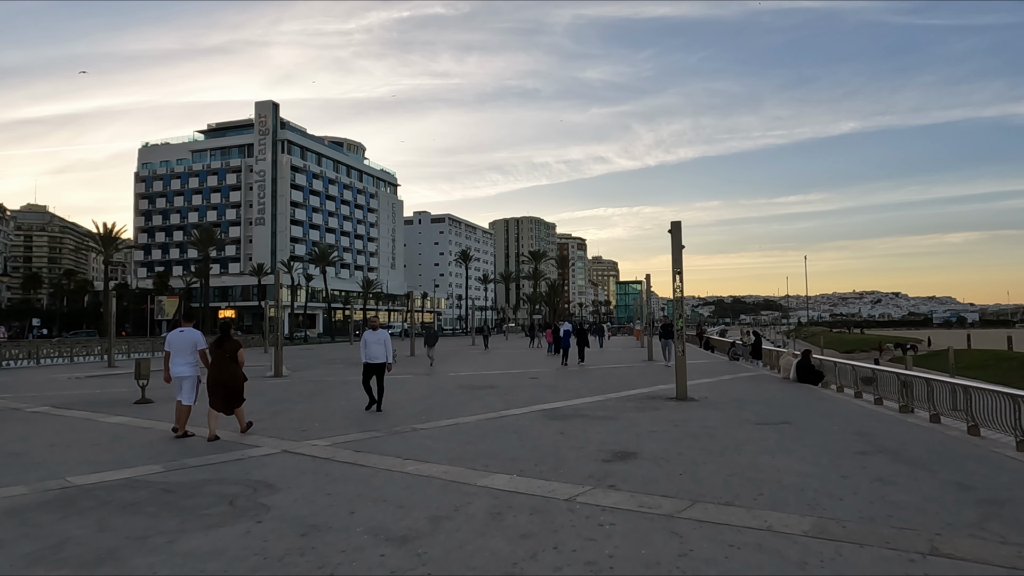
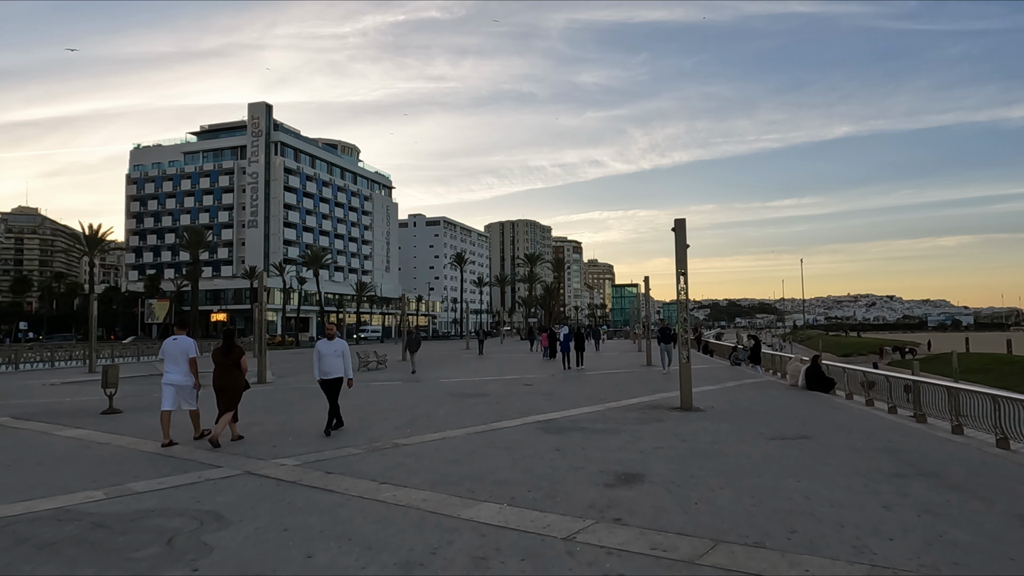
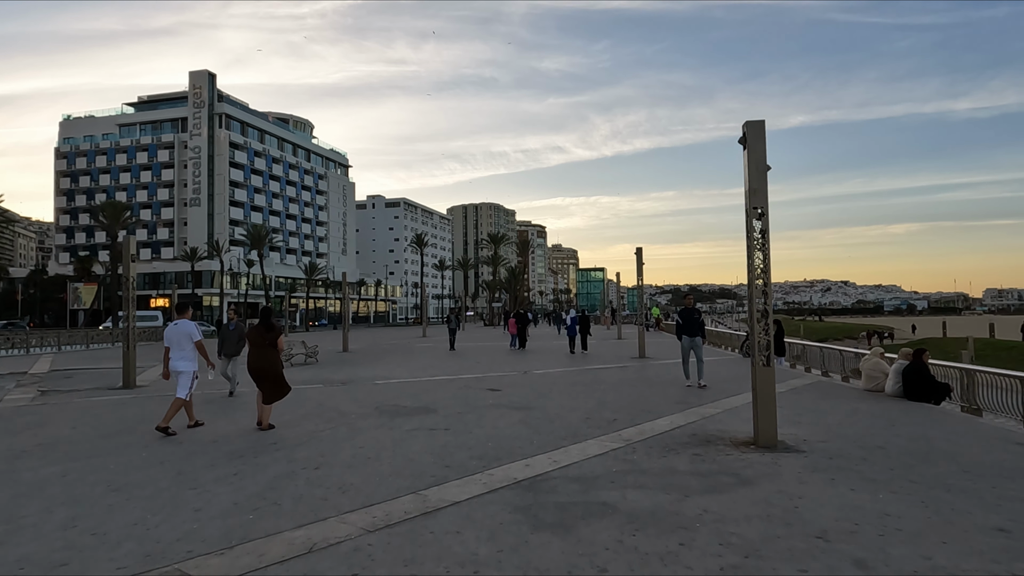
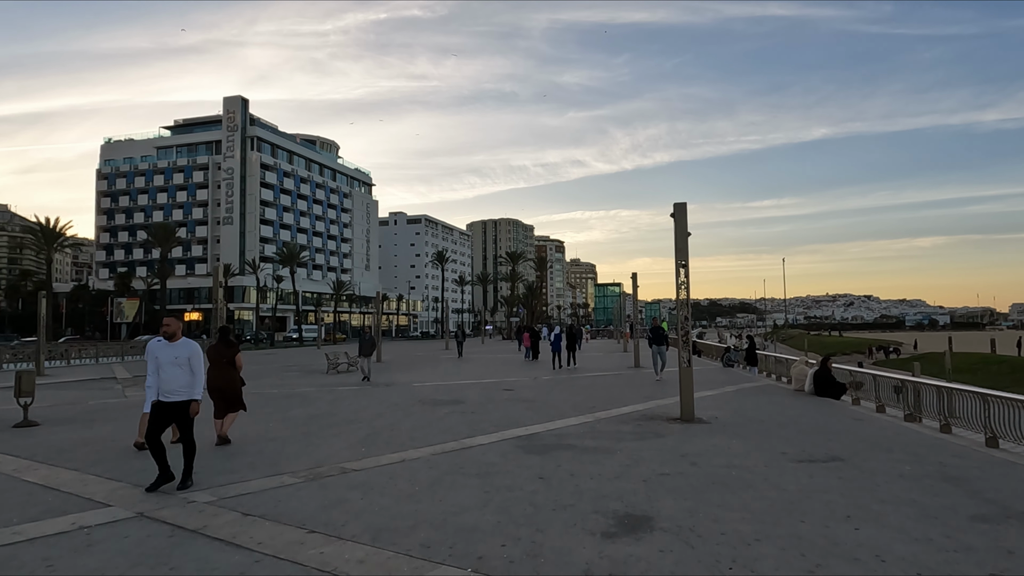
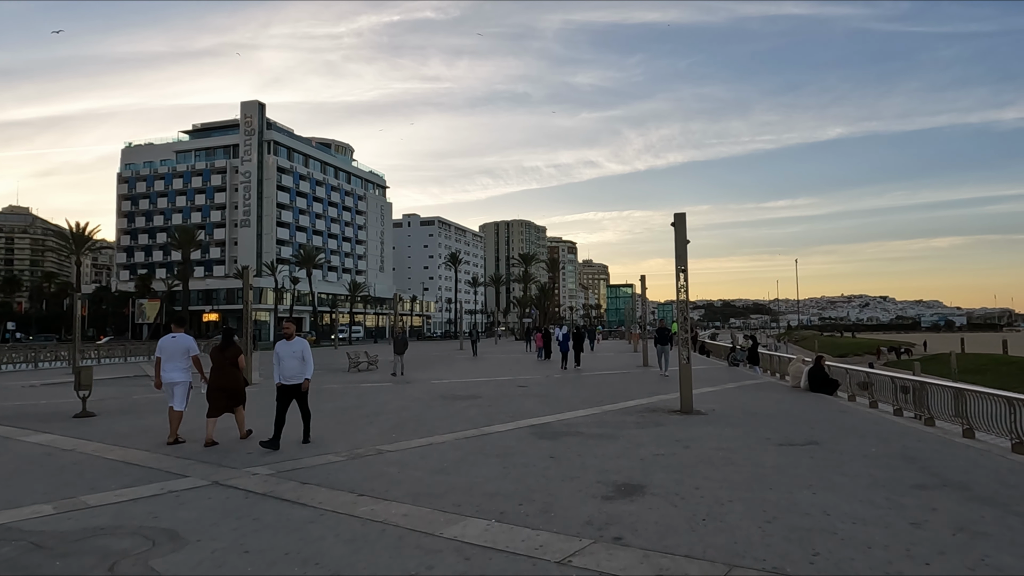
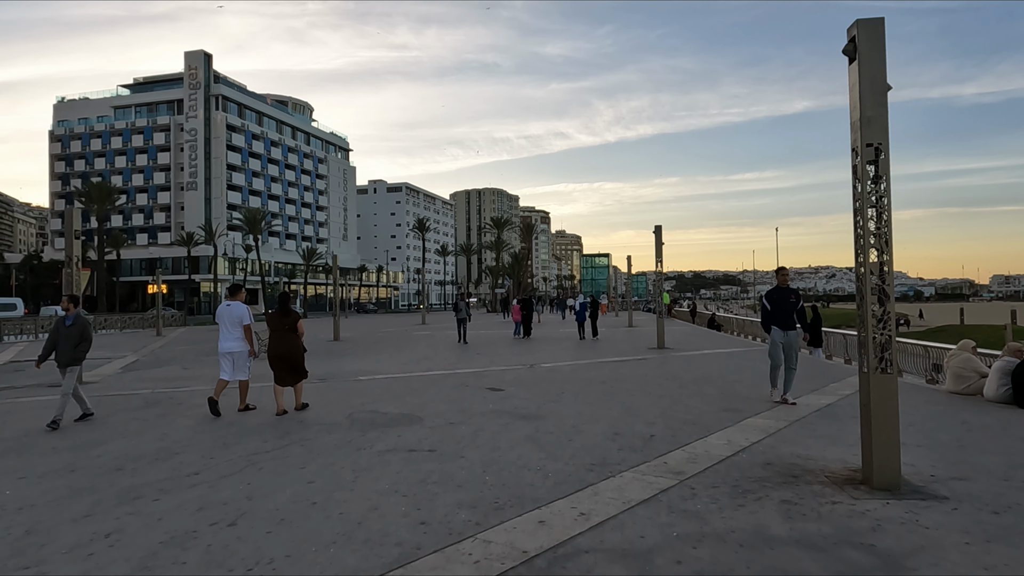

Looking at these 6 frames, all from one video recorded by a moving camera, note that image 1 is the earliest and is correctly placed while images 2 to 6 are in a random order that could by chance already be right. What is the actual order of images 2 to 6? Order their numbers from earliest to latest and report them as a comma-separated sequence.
2, 5, 4, 3, 6
